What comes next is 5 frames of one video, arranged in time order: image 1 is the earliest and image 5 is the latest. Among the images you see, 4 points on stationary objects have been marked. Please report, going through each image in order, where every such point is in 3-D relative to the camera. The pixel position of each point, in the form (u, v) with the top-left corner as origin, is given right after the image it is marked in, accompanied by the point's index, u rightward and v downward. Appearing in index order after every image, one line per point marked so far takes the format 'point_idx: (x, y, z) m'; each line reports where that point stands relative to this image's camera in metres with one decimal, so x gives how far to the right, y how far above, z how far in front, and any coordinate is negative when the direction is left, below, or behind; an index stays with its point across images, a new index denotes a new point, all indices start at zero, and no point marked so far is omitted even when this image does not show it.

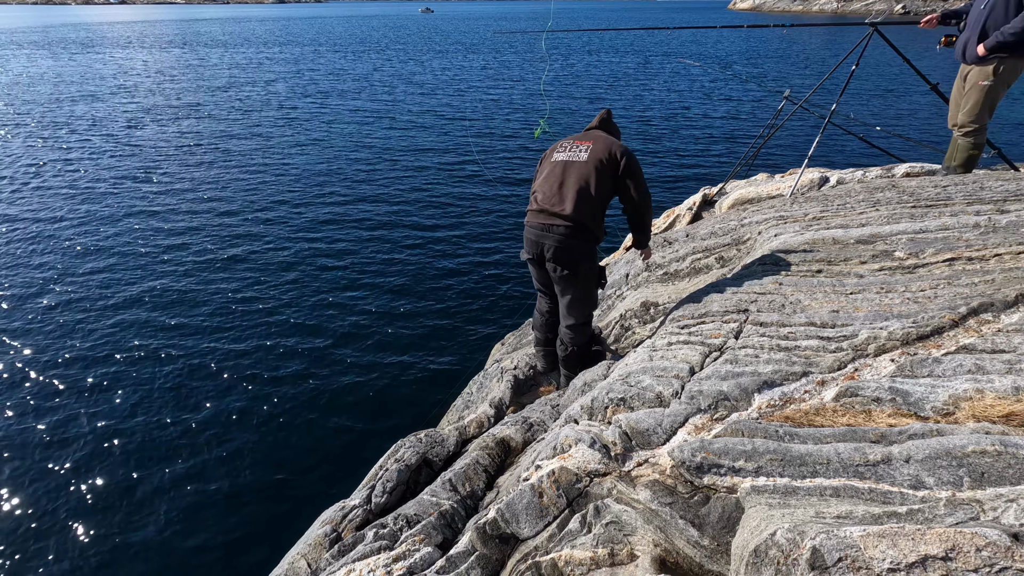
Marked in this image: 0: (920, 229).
0: (+5.2, +0.8, +6.8) m
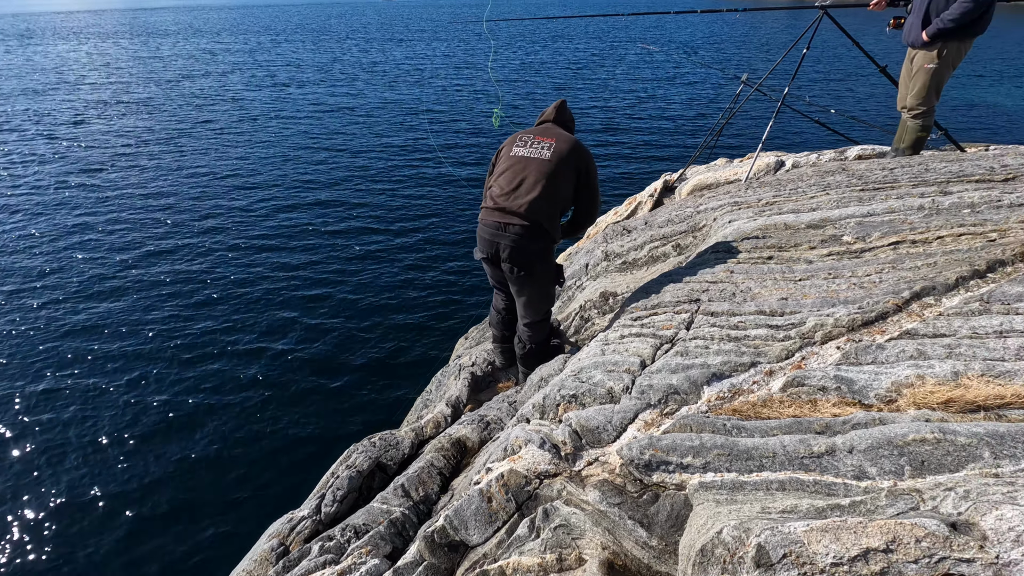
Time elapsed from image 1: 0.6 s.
0: (+4.6, +1.0, +6.8) m
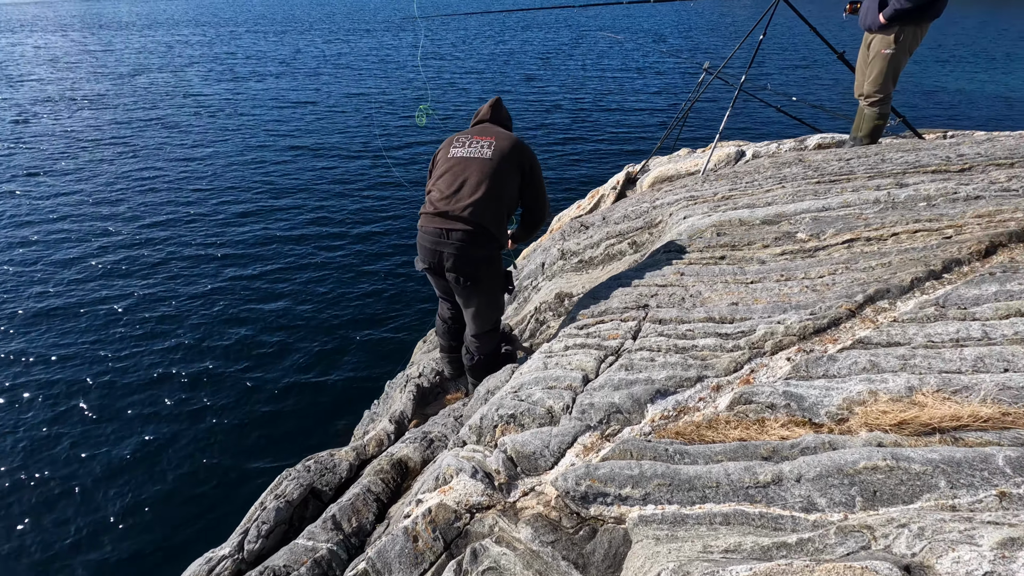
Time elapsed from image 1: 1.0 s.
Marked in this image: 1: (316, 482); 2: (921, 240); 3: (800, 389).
0: (+3.8, +1.0, +6.5) m
1: (-2.4, -2.4, +6.5) m
2: (+4.1, +0.5, +5.3) m
3: (+2.3, -0.8, +4.2) m
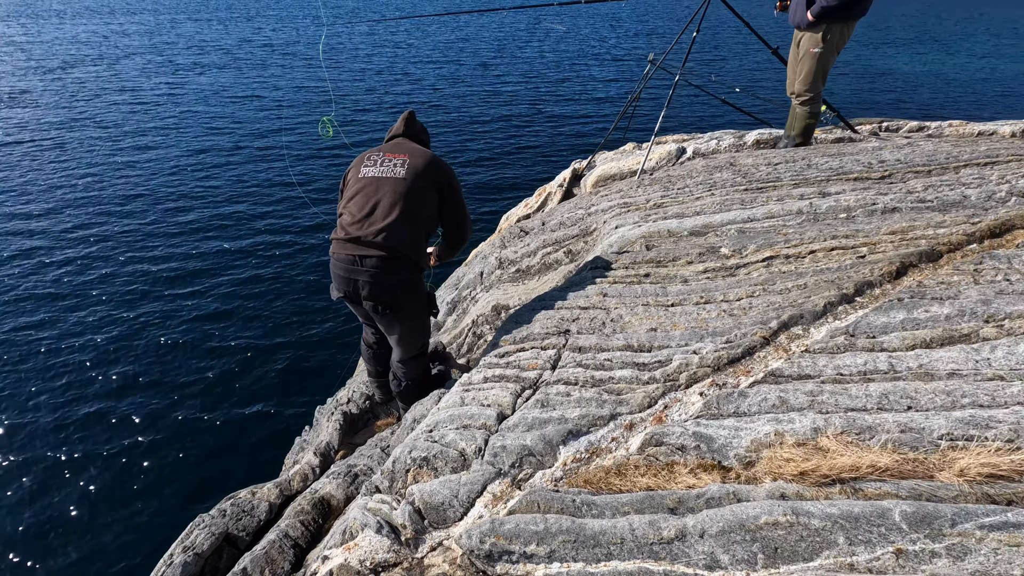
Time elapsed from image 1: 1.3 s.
0: (+2.8, +0.8, +6.4) m
1: (-3.2, -2.8, +6.1) m
2: (+3.2, +0.3, +5.2) m
3: (+1.5, -1.1, +4.0) m
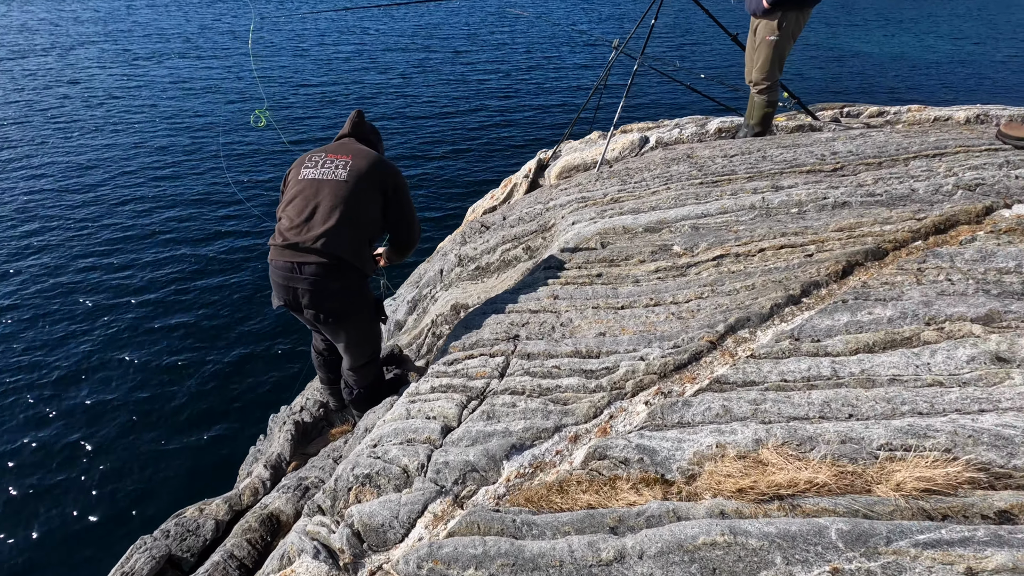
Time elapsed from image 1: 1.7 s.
0: (+2.2, +0.9, +6.3) m
1: (-3.7, -2.9, +5.9) m
2: (+2.6, +0.3, +5.1) m
3: (+1.0, -1.1, +3.9) m
